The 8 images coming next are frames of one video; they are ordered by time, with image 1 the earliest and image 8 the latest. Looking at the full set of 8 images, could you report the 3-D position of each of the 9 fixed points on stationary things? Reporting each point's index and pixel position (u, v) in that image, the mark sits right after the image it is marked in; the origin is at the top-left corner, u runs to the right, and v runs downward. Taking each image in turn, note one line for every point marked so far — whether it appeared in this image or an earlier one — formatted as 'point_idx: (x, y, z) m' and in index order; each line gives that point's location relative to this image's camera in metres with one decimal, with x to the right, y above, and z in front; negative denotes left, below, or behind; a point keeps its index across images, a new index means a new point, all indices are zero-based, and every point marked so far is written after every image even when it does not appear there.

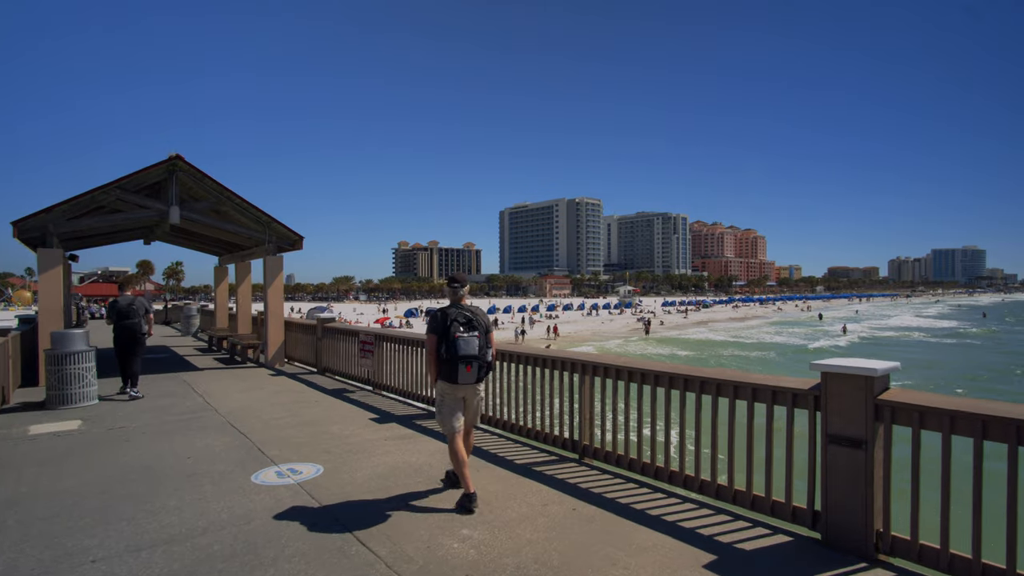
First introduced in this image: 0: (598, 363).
0: (+0.7, -0.7, +4.6) m
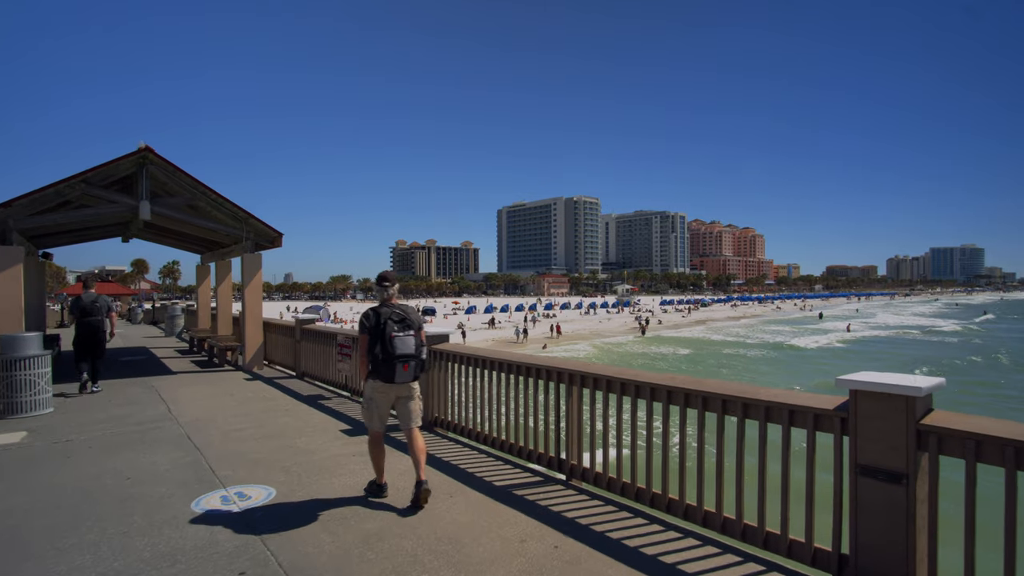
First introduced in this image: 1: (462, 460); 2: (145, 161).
0: (+0.6, -0.7, +4.1) m
1: (-0.4, -1.5, +4.7) m
2: (-6.2, +2.1, +9.1) m
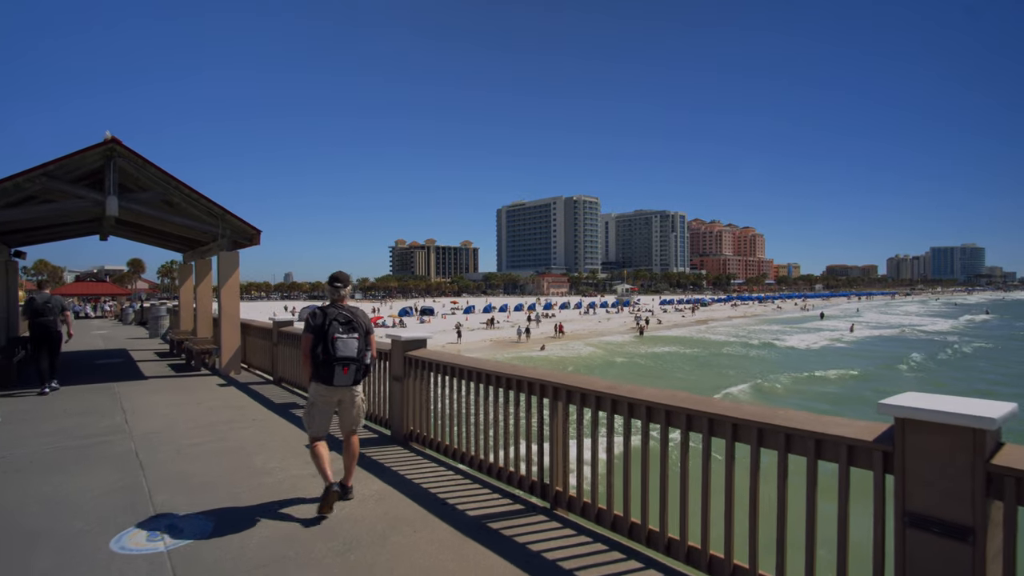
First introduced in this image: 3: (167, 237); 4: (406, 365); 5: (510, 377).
0: (+0.4, -0.7, +3.6) m
1: (-0.6, -1.5, +4.2) m
2: (-6.3, +2.1, +8.6) m
3: (-7.1, +1.1, +11.0) m
4: (-1.0, -0.7, +5.2) m
5: (0.0, -0.7, +4.1) m
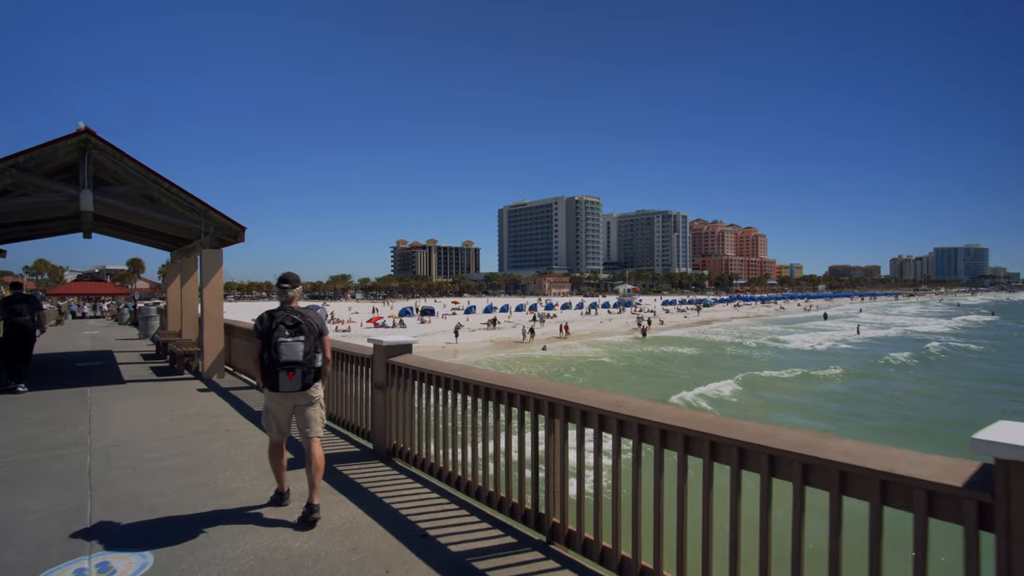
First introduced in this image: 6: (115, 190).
0: (+0.3, -0.7, +3.1) m
1: (-0.7, -1.5, +3.7) m
2: (-6.4, +2.2, +8.1) m
3: (-7.1, +1.1, +10.6) m
4: (-1.1, -0.7, +4.7) m
5: (-0.1, -0.7, +3.6) m
6: (-6.4, +1.6, +8.7) m
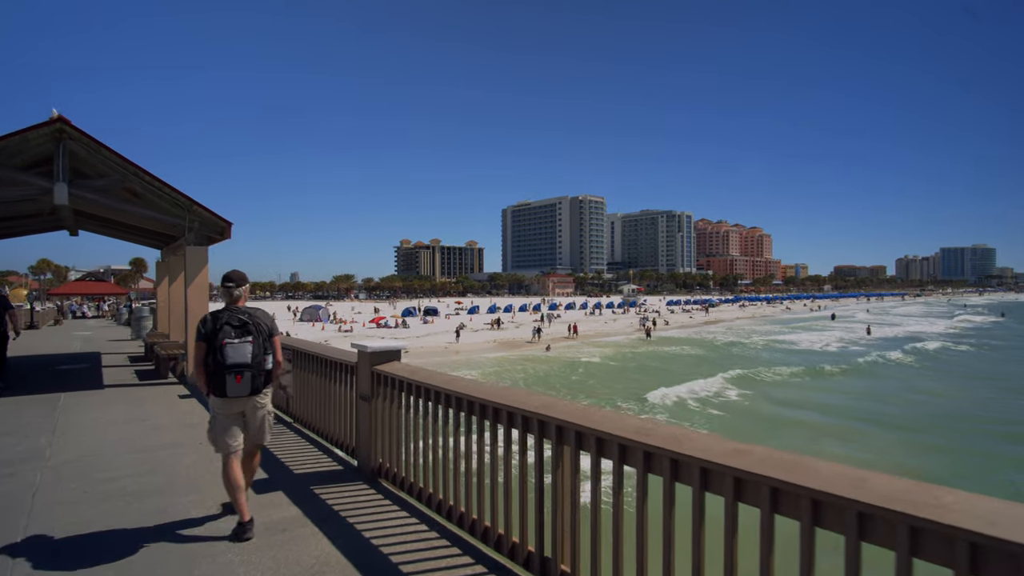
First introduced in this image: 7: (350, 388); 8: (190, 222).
0: (+0.3, -0.7, +2.5) m
1: (-0.7, -1.5, +3.2) m
2: (-6.4, +2.2, +7.6) m
3: (-7.1, +1.1, +10.1) m
4: (-1.1, -0.7, +4.2) m
5: (-0.1, -0.7, +3.1) m
6: (-6.3, +1.6, +8.2) m
7: (-1.4, -0.9, +4.6) m
8: (-5.3, +1.1, +8.9) m
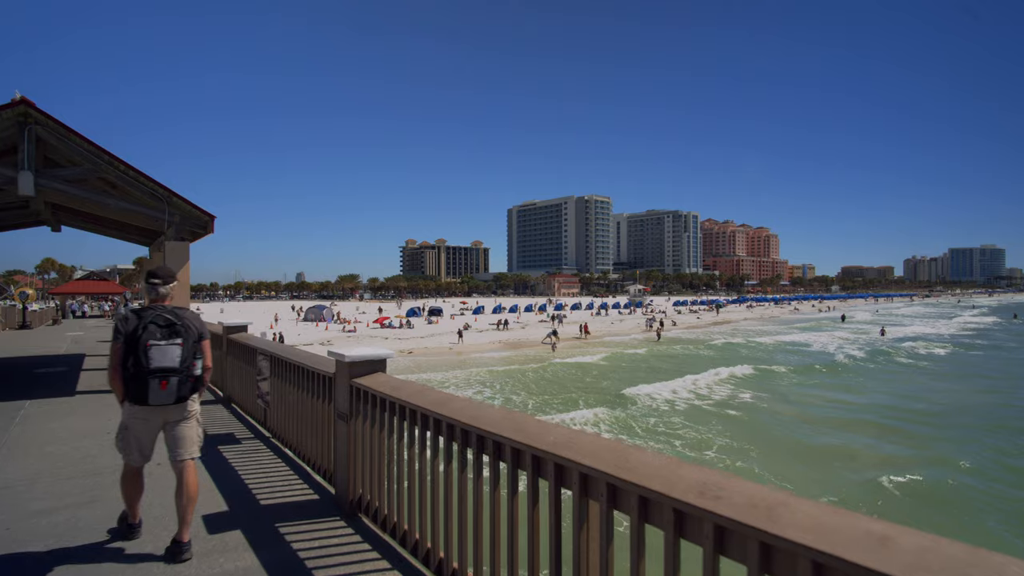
0: (+0.4, -0.6, +1.8) m
1: (-0.6, -1.5, +2.5) m
2: (-6.3, +2.2, +7.0) m
3: (-7.0, +1.1, +9.4) m
4: (-1.0, -0.7, +3.5) m
5: (0.0, -0.7, +2.4) m
6: (-6.3, +1.6, +7.5) m
7: (-1.3, -0.8, +3.9) m
8: (-5.2, +1.1, +8.2) m
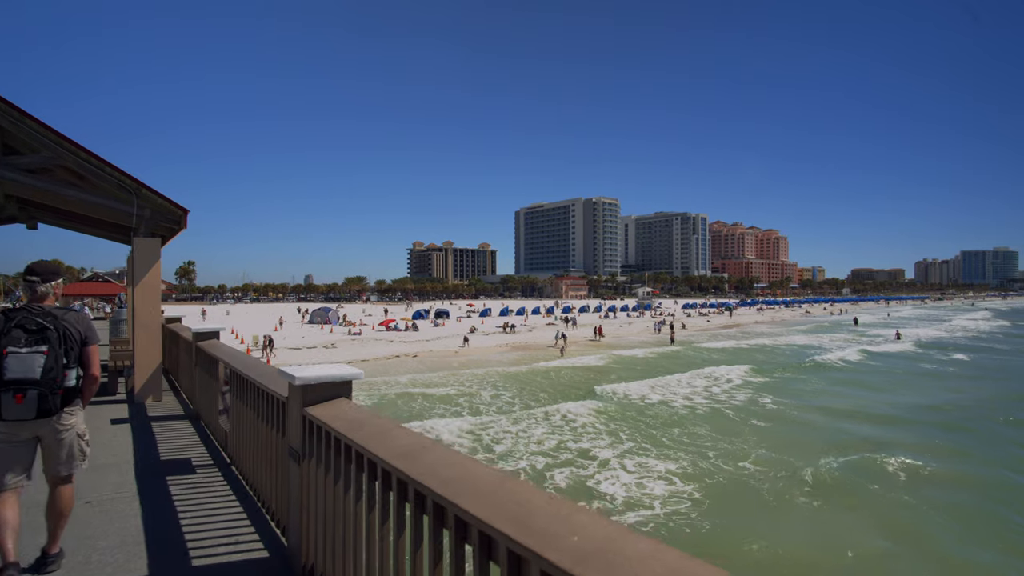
0: (+0.4, -0.6, +1.0) m
1: (-0.6, -1.5, +1.6) m
2: (-6.2, +2.2, +6.2) m
3: (-6.9, +1.1, +8.7) m
4: (-1.0, -0.7, +2.7) m
5: (-0.1, -0.7, +1.5) m
6: (-6.2, +1.6, +6.8) m
7: (-1.3, -0.8, +3.1) m
8: (-5.1, +1.1, +7.5) m
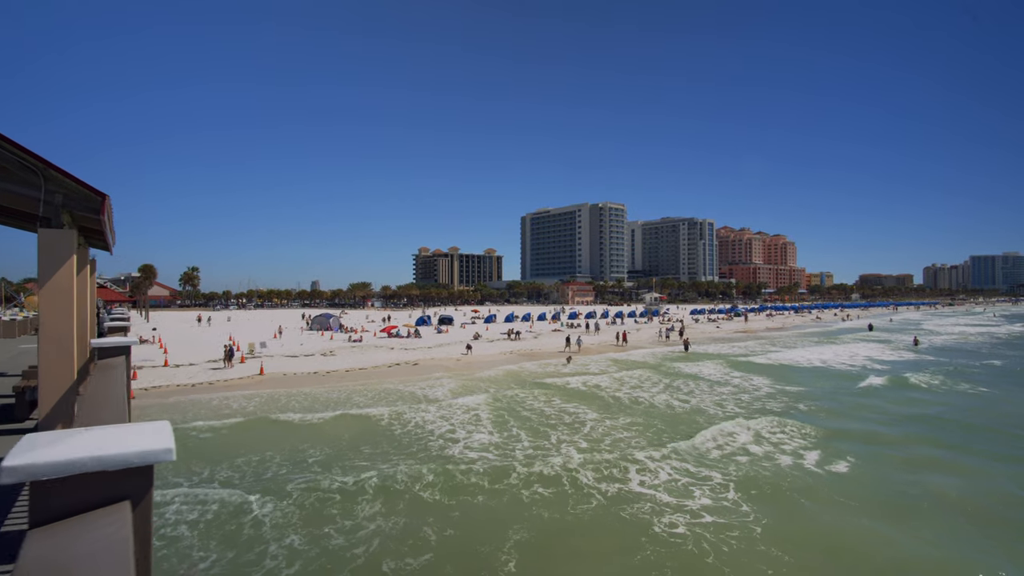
0: (+0.2, -0.6, -0.4) m
1: (-0.8, -1.4, +0.2) m
2: (-6.3, +2.1, +4.9) m
3: (-6.9, +1.0, +7.4) m
4: (-1.1, -0.7, +1.3) m
5: (-0.2, -0.6, +0.1) m
6: (-6.3, +1.6, +5.5) m
7: (-1.4, -0.8, +1.7) m
8: (-5.2, +1.1, +6.1) m
